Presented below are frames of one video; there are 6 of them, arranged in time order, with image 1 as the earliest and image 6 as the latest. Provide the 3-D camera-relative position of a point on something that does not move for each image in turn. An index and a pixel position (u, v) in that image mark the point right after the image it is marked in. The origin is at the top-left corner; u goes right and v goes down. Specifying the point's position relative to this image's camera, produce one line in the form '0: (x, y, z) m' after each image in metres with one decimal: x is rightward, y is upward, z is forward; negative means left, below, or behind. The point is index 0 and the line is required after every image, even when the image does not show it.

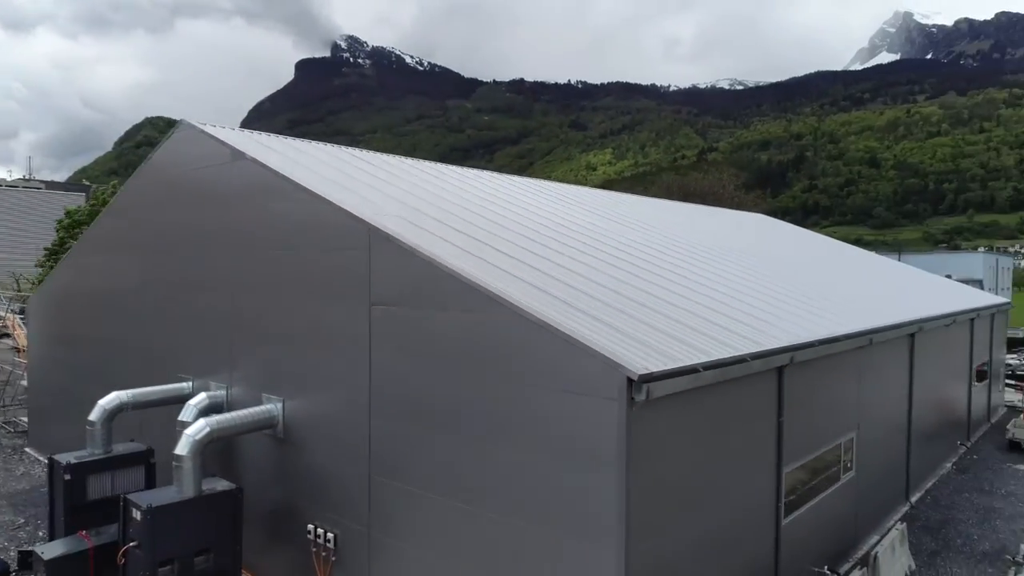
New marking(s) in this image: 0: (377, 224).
0: (-0.8, +0.4, +4.6) m
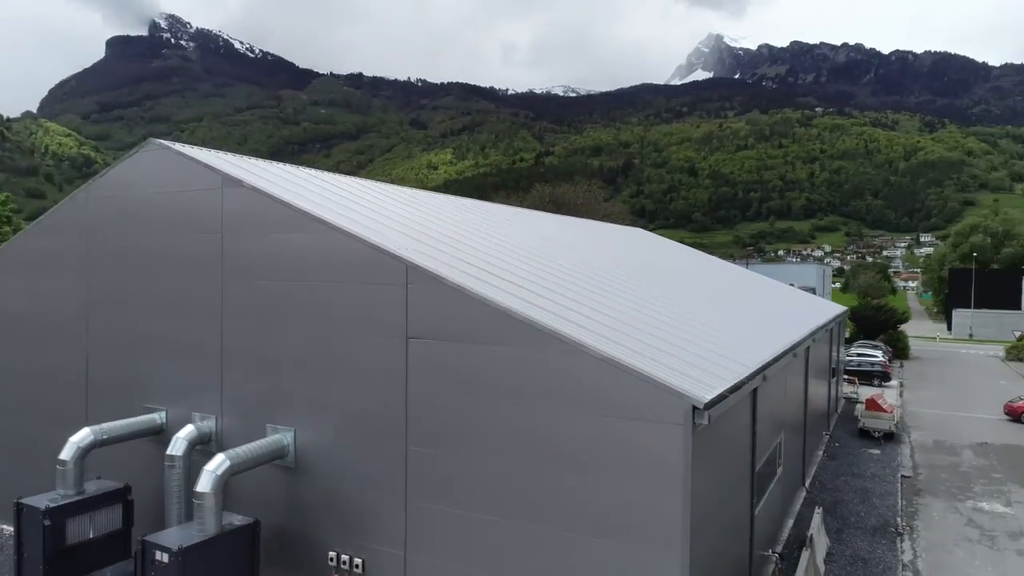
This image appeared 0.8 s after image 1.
0: (-0.6, +0.1, +4.9) m
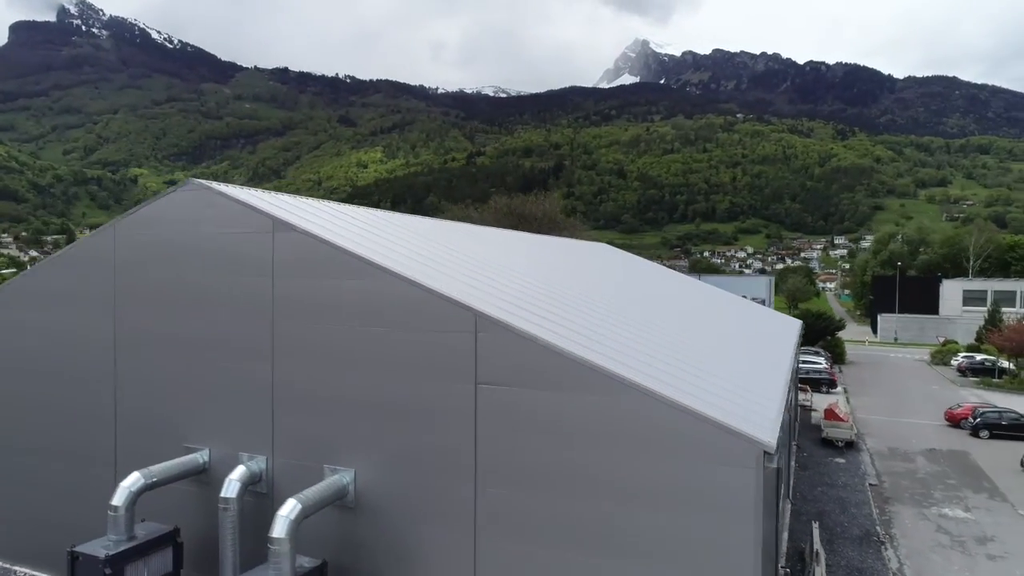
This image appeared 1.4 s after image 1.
0: (-0.2, -0.2, +5.1) m
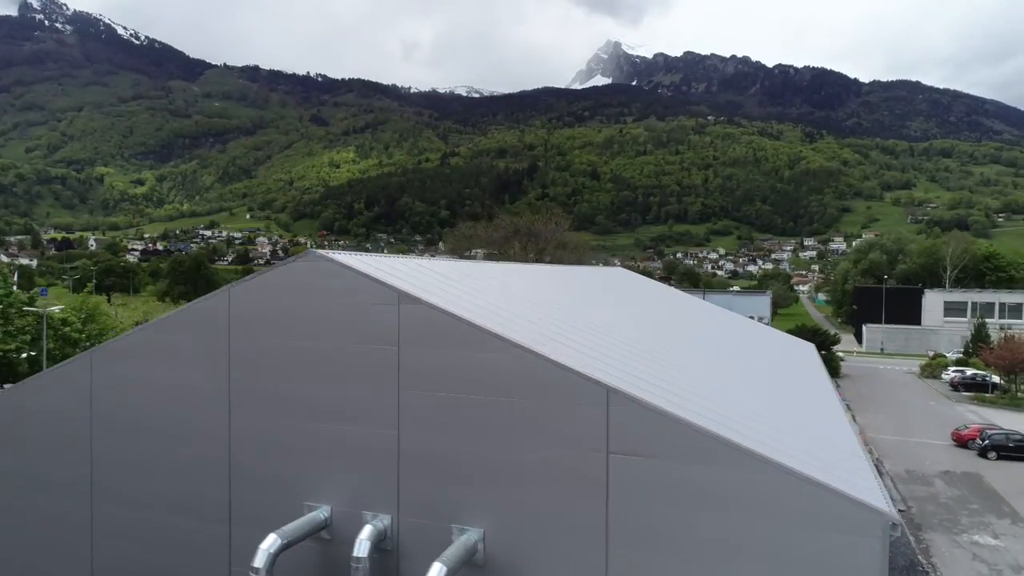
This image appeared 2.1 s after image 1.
0: (+0.8, -0.8, +5.5) m
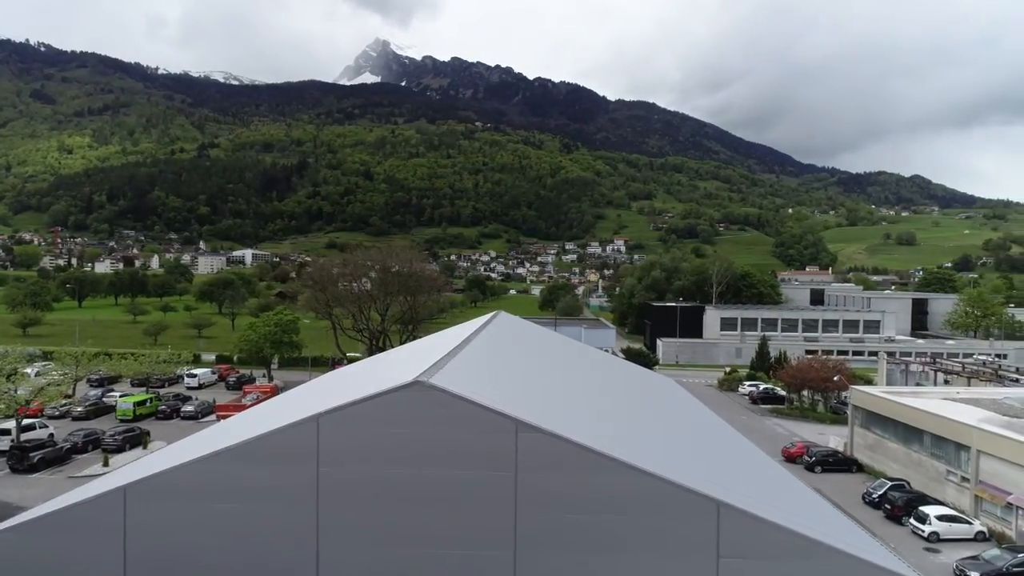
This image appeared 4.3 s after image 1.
0: (+1.9, -2.0, +6.6) m
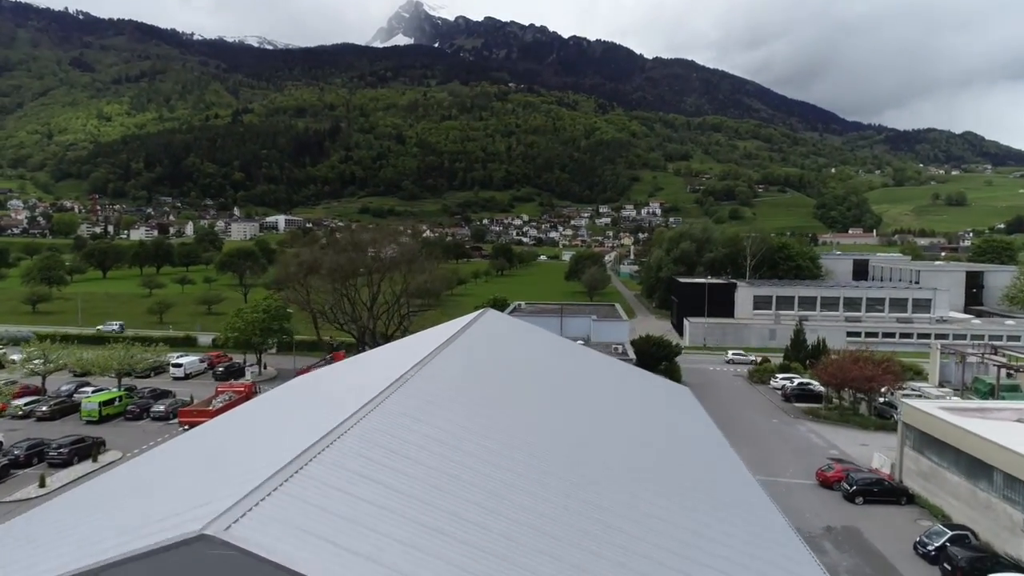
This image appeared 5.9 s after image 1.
0: (+1.1, -2.5, +4.0) m
